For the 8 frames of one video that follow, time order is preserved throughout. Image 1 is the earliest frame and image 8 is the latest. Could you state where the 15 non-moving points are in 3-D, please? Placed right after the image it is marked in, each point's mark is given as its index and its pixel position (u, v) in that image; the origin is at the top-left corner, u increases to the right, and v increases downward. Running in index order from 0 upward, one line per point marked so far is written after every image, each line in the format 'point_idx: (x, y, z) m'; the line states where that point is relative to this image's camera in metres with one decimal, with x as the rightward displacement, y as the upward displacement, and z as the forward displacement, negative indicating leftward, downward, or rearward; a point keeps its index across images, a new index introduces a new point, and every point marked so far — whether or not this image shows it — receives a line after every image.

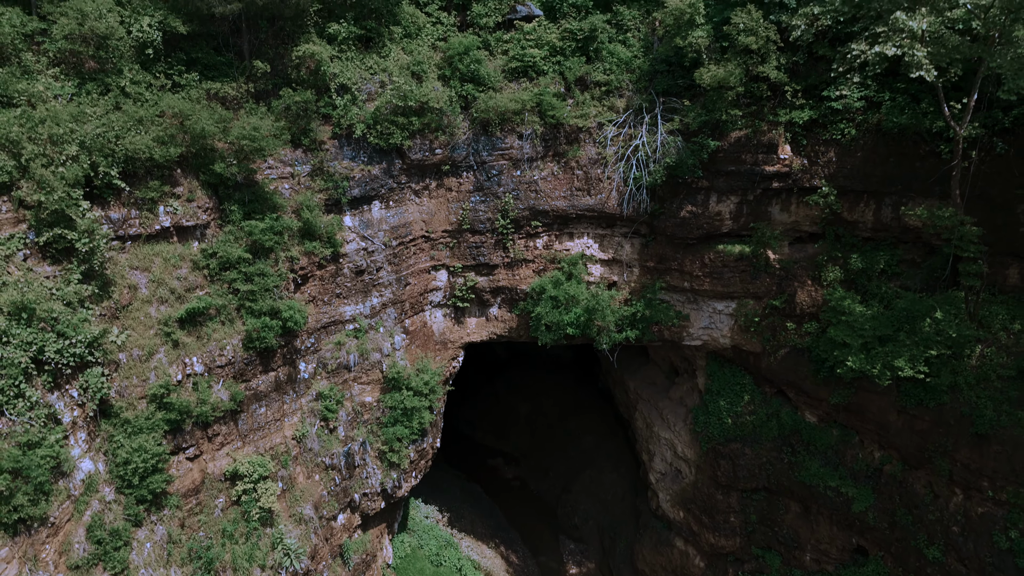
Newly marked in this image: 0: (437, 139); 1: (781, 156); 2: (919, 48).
0: (-1.5, +3.0, +14.8) m
1: (+5.2, +2.6, +14.1) m
2: (+5.2, +3.0, +9.3) m
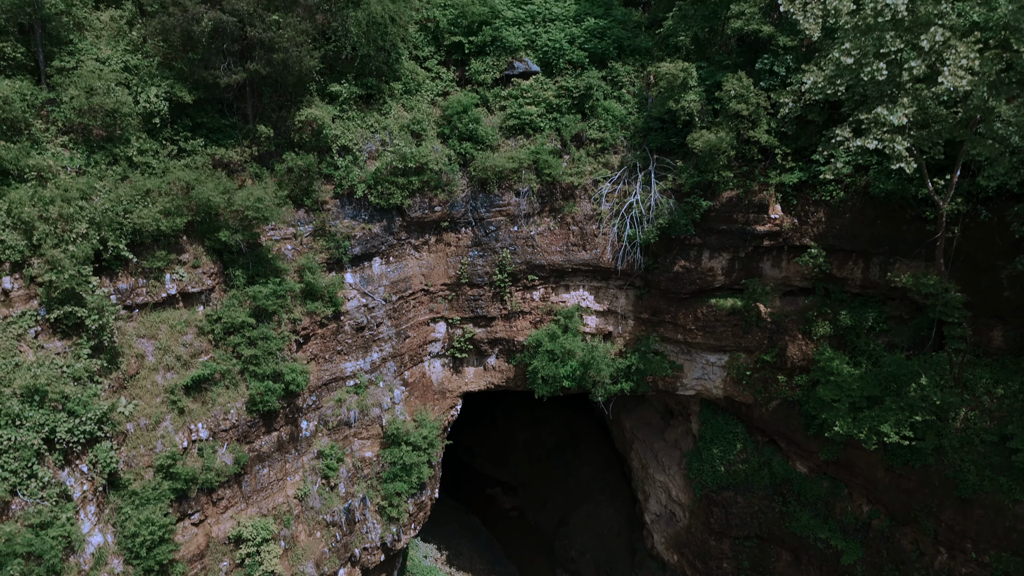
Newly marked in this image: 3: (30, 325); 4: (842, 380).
0: (-1.6, +1.9, +15.2) m
1: (+5.2, +1.5, +14.4) m
2: (+5.1, +1.9, +9.6) m
3: (-6.9, -0.5, +10.4) m
4: (+6.1, -1.7, +13.5) m
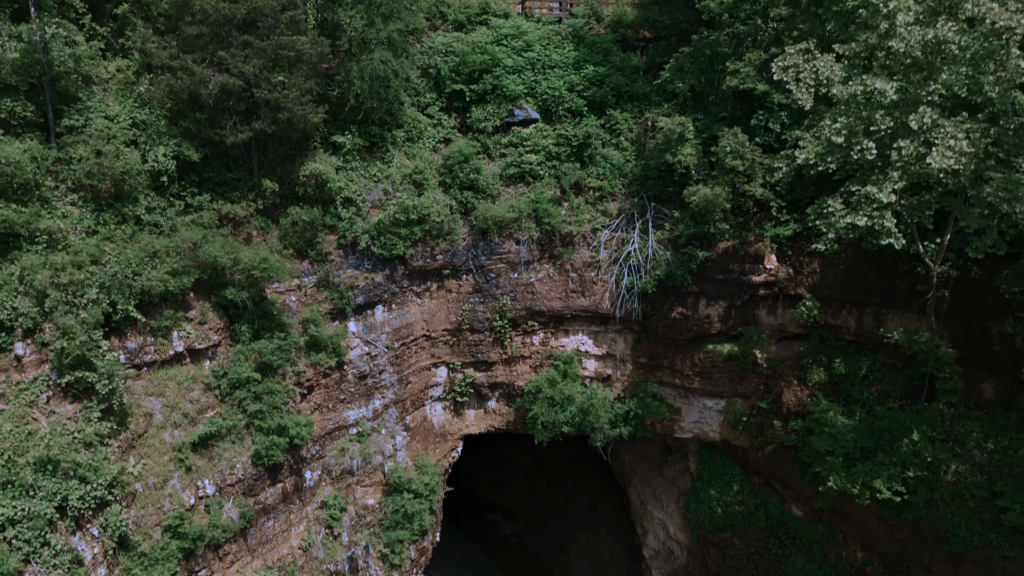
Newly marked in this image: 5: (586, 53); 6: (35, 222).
0: (-1.6, +0.9, +15.4) m
1: (+5.2, +0.5, +14.7) m
2: (+5.2, +0.9, +9.9) m
3: (-6.9, -1.5, +10.7) m
4: (+6.1, -2.7, +13.7) m
5: (+1.8, +5.7, +17.8) m
6: (-7.7, +1.0, +11.8) m
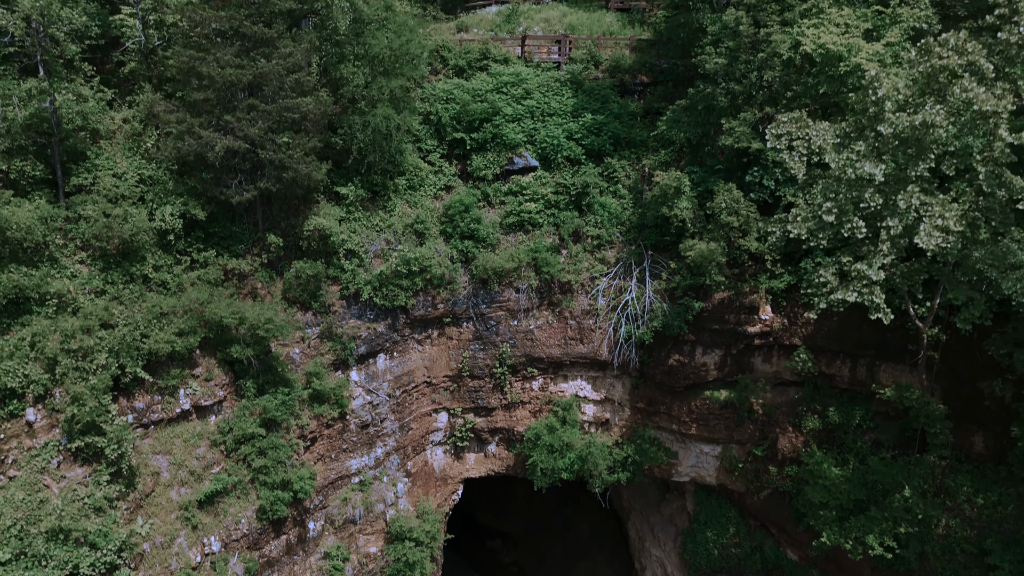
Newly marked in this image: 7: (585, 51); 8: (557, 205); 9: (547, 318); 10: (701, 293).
0: (-1.6, -0.1, +15.7) m
1: (+5.2, -0.6, +15.0) m
2: (+5.1, -0.1, +10.2) m
3: (-6.9, -2.5, +11.0) m
4: (+6.1, -3.7, +14.0) m
5: (+1.8, +4.6, +18.1) m
6: (-7.7, 0.0, +12.0) m
7: (+2.0, +6.4, +19.8) m
8: (+1.1, +1.9, +16.7) m
9: (+0.8, -0.7, +16.1) m
10: (+4.0, -0.1, +15.4) m
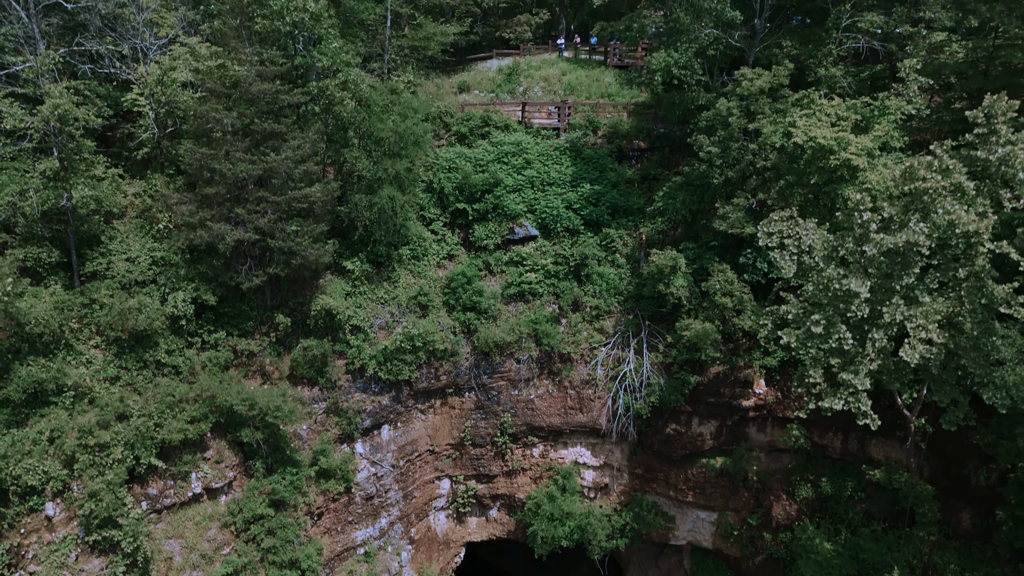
0: (-1.6, -1.7, +16.1) m
1: (+5.2, -2.2, +15.4) m
2: (+5.2, -1.6, +10.6) m
3: (-6.9, -4.1, +11.4) m
4: (+6.2, -5.3, +14.4) m
5: (+1.8, +3.0, +18.5) m
6: (-7.7, -1.6, +12.5) m
7: (+2.0, +4.8, +20.3) m
8: (+1.1, +0.3, +17.2) m
9: (+0.8, -2.3, +16.5) m
10: (+4.0, -1.7, +15.8) m
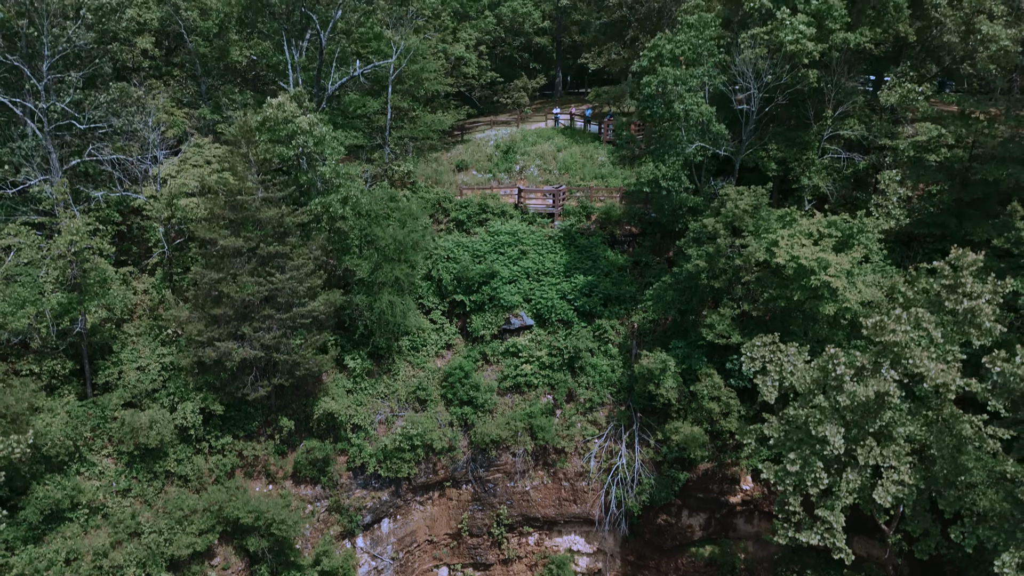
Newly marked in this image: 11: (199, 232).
0: (-1.7, -4.0, +16.7) m
1: (+5.1, -4.4, +16.0) m
2: (+5.1, -3.8, +11.2) m
3: (-7.0, -6.3, +11.9) m
4: (+6.1, -7.6, +15.0) m
5: (+1.7, +0.8, +19.1) m
6: (-7.8, -3.8, +13.0) m
7: (+1.9, +2.5, +20.9) m
8: (+1.0, -1.9, +17.8) m
9: (+0.7, -4.5, +17.1) m
10: (+3.9, -3.9, +16.4) m
11: (-6.0, +1.1, +14.0) m
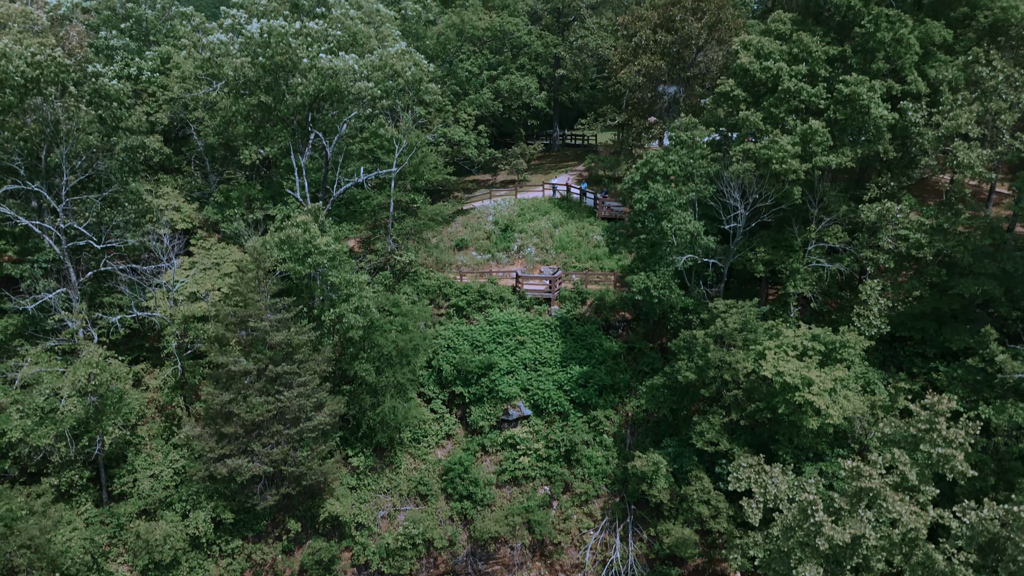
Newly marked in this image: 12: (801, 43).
0: (-1.7, -6.4, +17.4) m
1: (+5.0, -6.8, +16.7) m
2: (+5.0, -6.2, +11.8) m
3: (-7.0, -8.7, +12.5) m
4: (+6.0, -9.9, +15.6) m
5: (+1.7, -1.6, +19.8) m
6: (-7.8, -6.2, +13.7) m
7: (+1.8, +0.1, +21.6) m
8: (+0.9, -4.3, +18.4) m
9: (+0.7, -6.9, +17.8) m
10: (+3.9, -6.3, +17.0) m
11: (-6.1, -1.3, +14.7) m
12: (+6.6, +5.6, +16.5) m
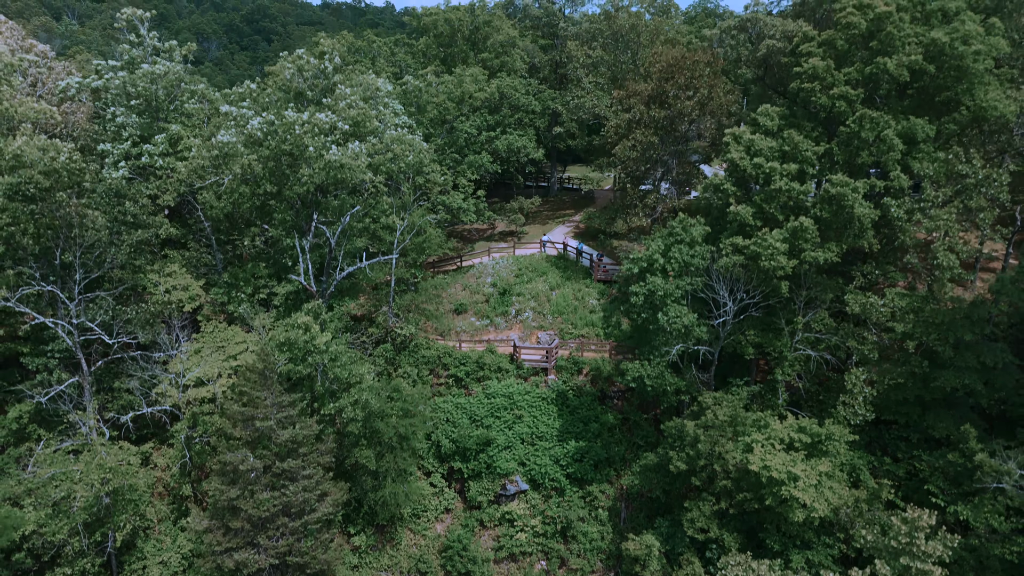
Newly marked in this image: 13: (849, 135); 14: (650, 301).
0: (-1.8, -8.5, +17.9) m
1: (+5.0, -8.9, +17.2) m
2: (+5.0, -8.3, +12.4) m
3: (-7.1, -10.8, +13.0) m
4: (+6.0, -12.0, +16.1) m
5: (+1.6, -3.8, +20.4) m
6: (-7.9, -8.2, +14.2) m
7: (+1.8, -2.0, +22.2) m
8: (+0.9, -6.4, +19.0) m
9: (+0.6, -9.0, +18.3) m
10: (+3.8, -8.4, +17.6) m
11: (-6.1, -3.4, +15.2) m
12: (+6.5, +3.5, +17.1) m
13: (+7.9, +3.6, +16.9) m
14: (+3.2, -0.3, +17.2) m
